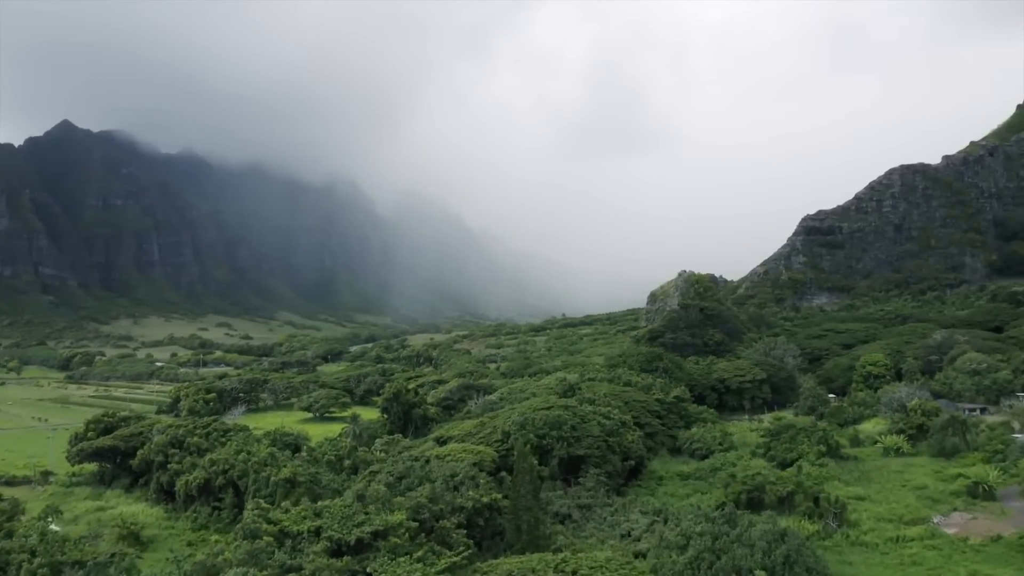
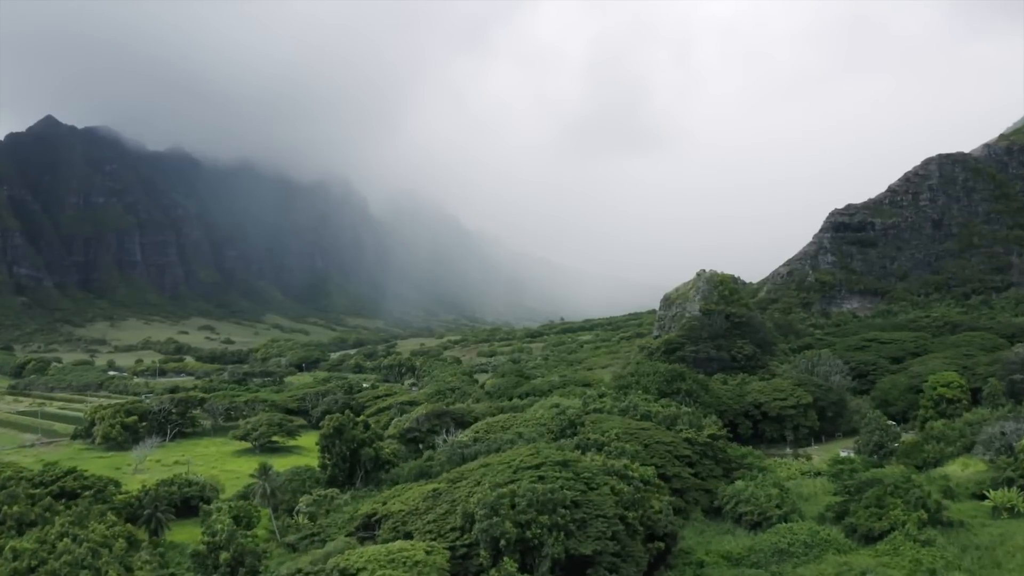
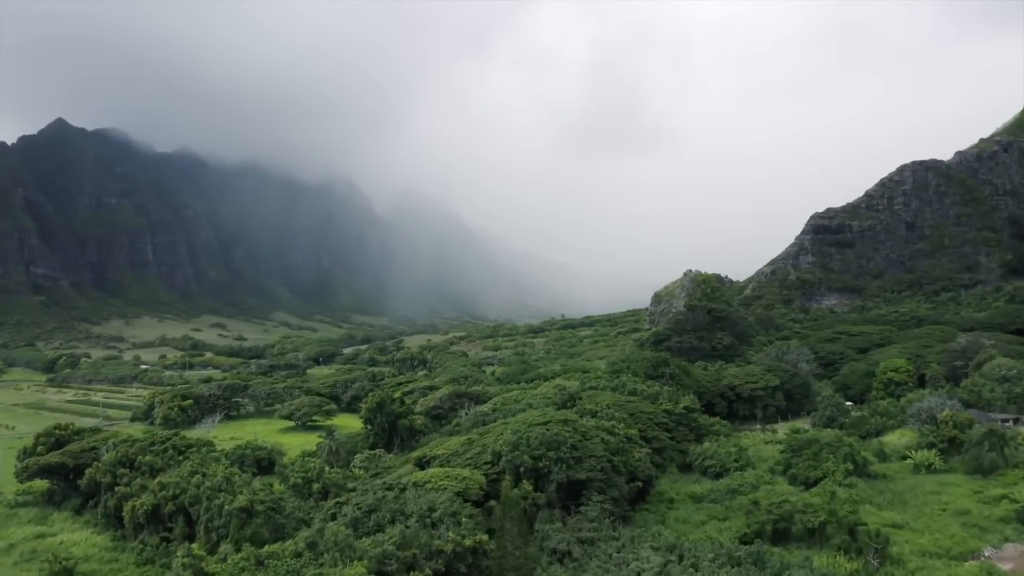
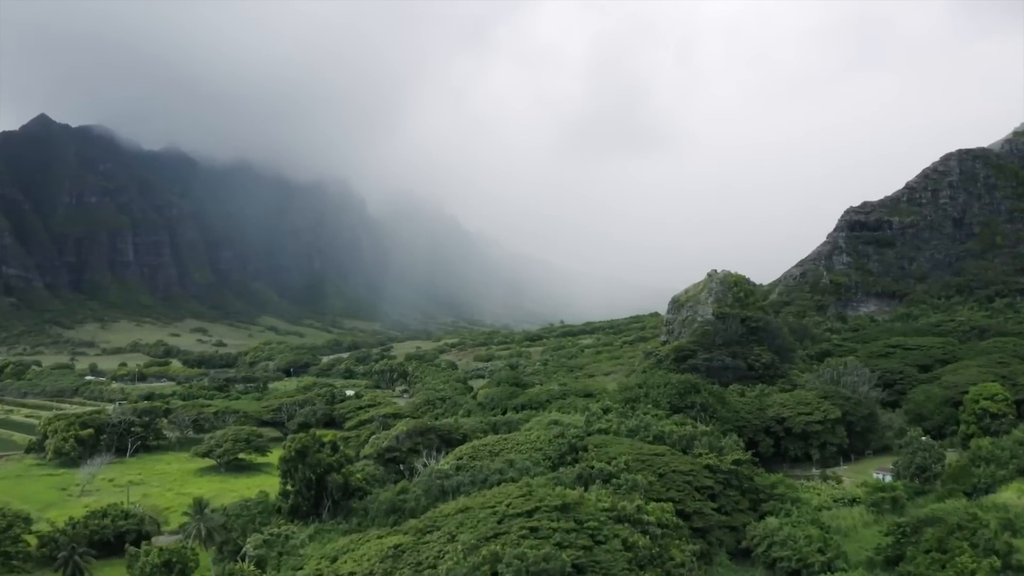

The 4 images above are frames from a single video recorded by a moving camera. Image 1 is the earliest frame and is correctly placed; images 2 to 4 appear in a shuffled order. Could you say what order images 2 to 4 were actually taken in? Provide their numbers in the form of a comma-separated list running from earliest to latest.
3, 2, 4
